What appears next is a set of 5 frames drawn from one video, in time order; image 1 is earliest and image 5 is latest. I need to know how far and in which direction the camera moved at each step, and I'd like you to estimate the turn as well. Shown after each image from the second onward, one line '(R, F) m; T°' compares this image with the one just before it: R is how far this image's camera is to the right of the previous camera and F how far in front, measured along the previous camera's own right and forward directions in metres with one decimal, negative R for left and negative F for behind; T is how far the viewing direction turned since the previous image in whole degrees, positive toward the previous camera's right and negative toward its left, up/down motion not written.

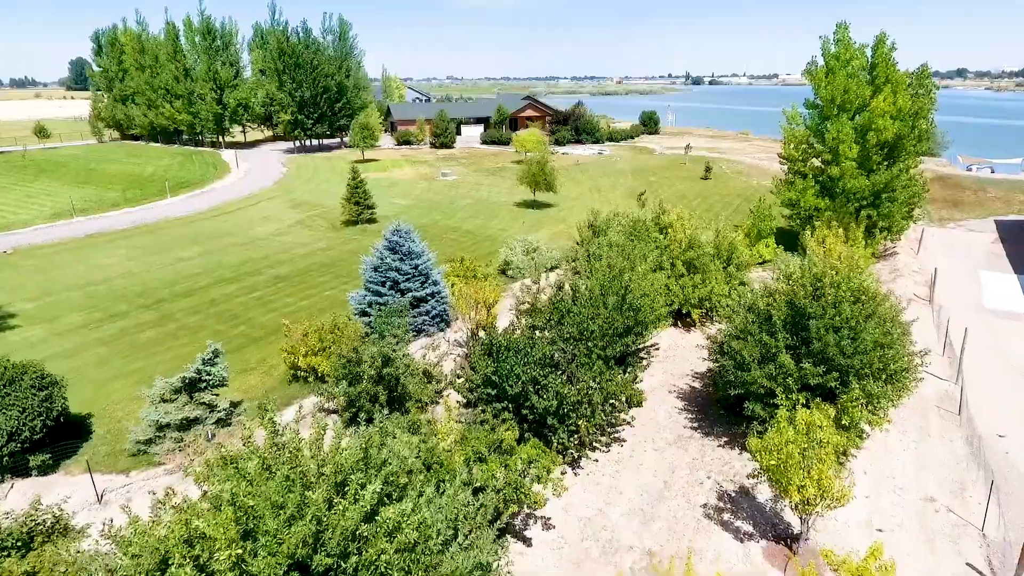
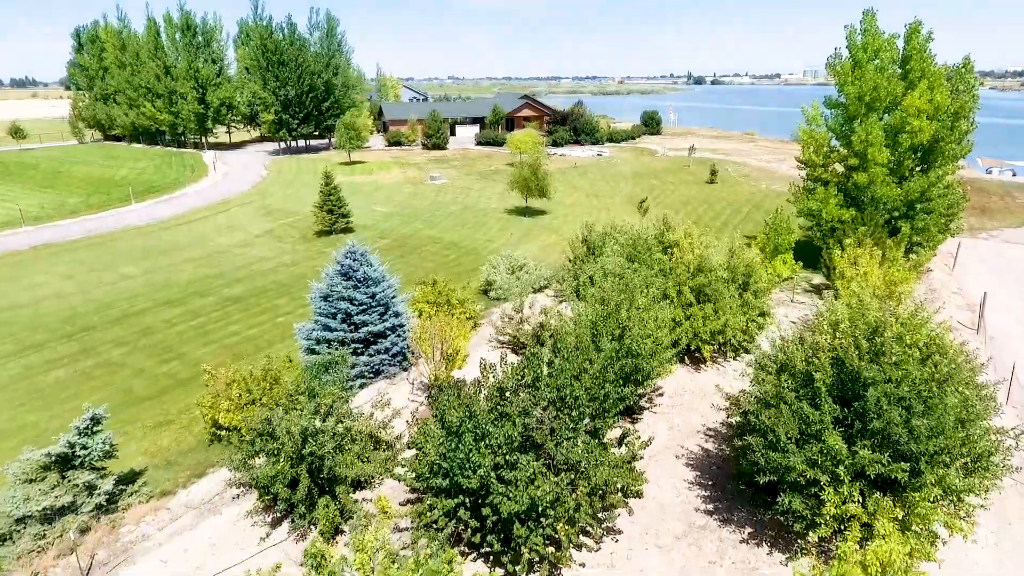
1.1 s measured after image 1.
(+0.8, +3.9) m; 0°
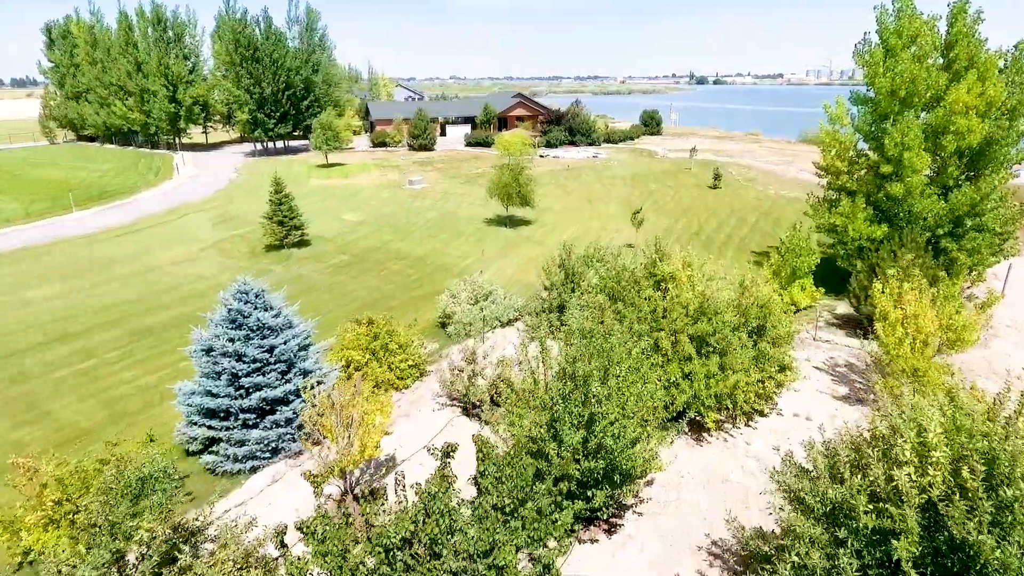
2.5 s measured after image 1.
(+1.5, +4.8) m; 0°
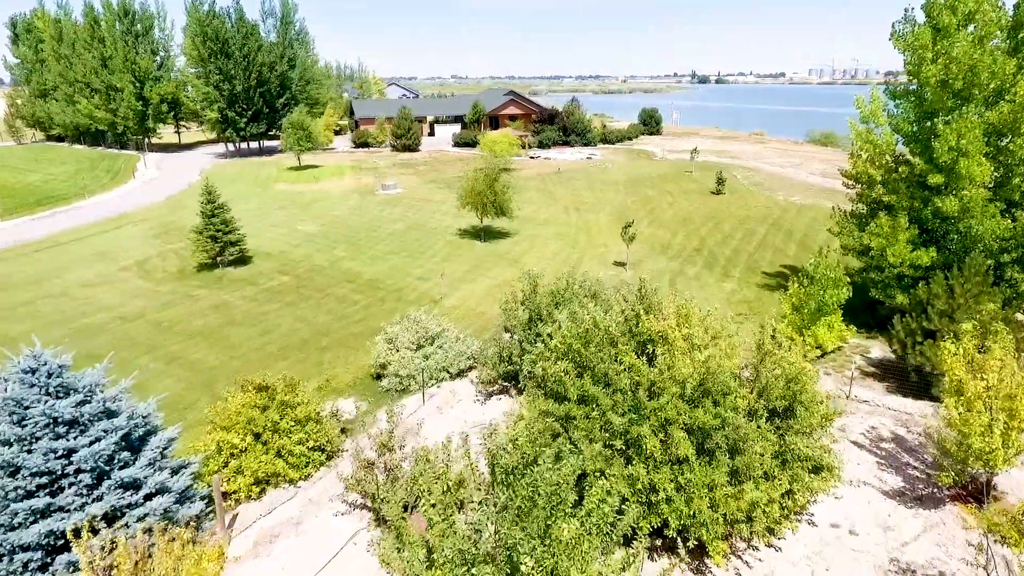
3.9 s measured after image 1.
(+1.5, +4.9) m; 0°
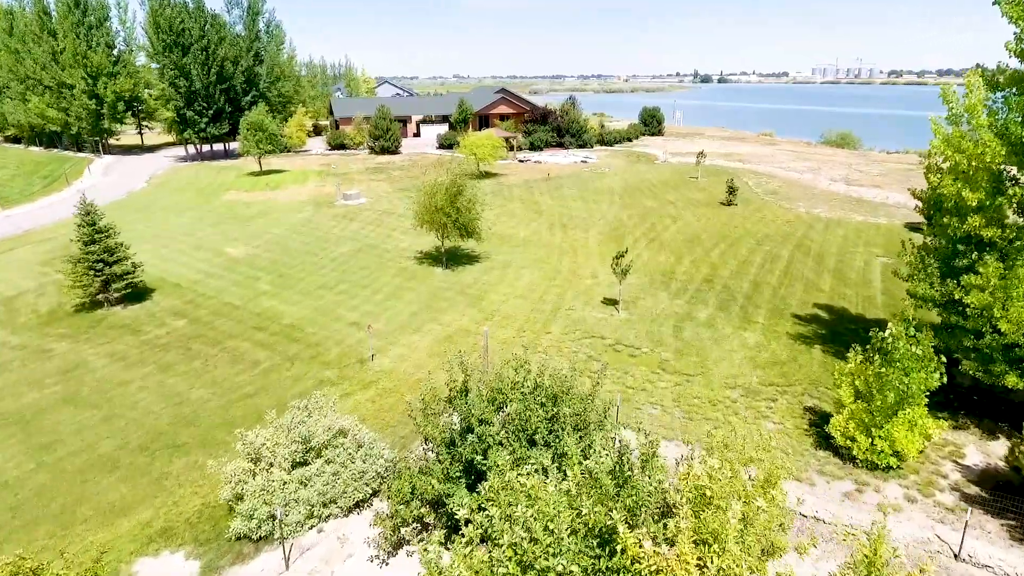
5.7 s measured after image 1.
(+1.6, +6.4) m; 0°
